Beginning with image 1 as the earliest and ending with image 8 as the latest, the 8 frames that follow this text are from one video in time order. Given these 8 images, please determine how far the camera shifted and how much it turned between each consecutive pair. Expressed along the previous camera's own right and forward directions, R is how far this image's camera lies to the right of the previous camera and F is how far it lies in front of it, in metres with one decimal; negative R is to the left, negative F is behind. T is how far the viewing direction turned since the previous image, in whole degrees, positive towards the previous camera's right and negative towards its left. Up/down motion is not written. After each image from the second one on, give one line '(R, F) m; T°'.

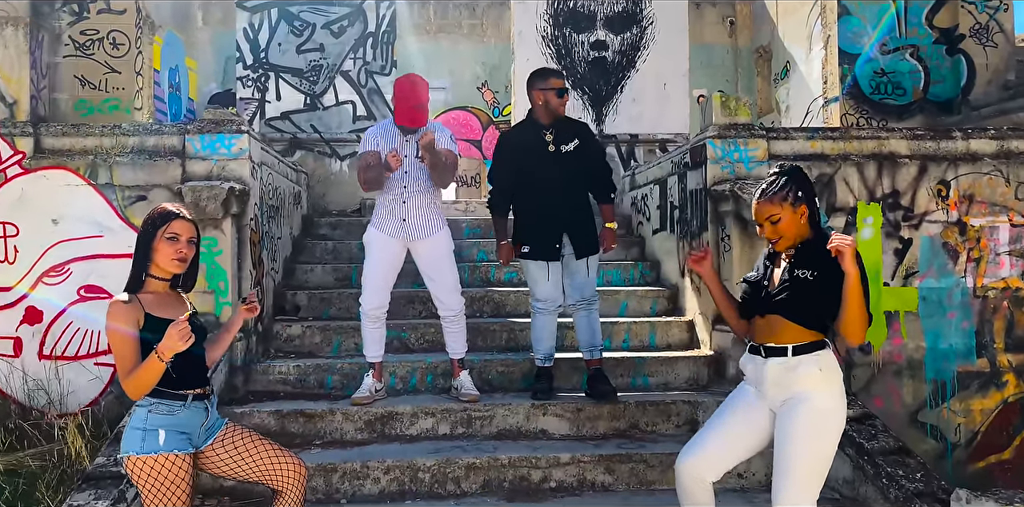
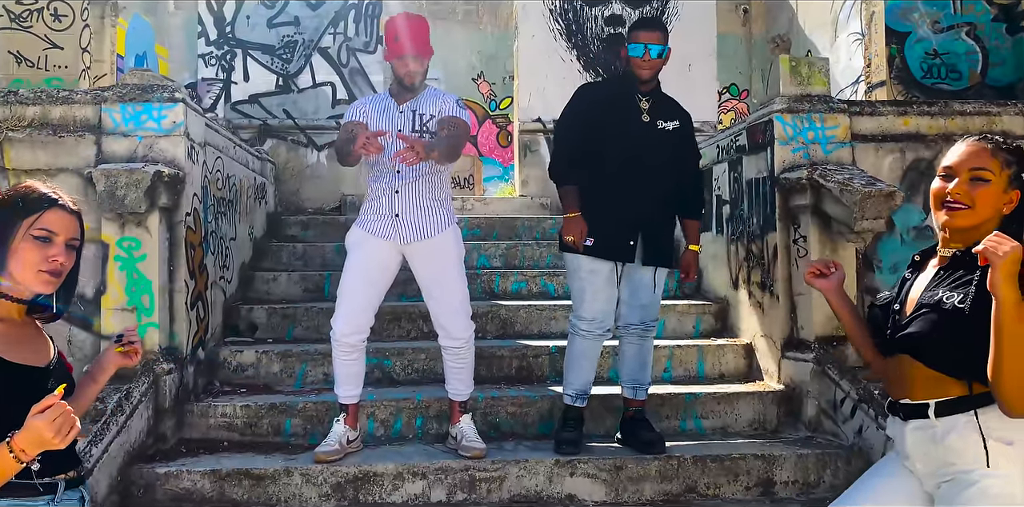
(-0.1, +1.1) m; +1°
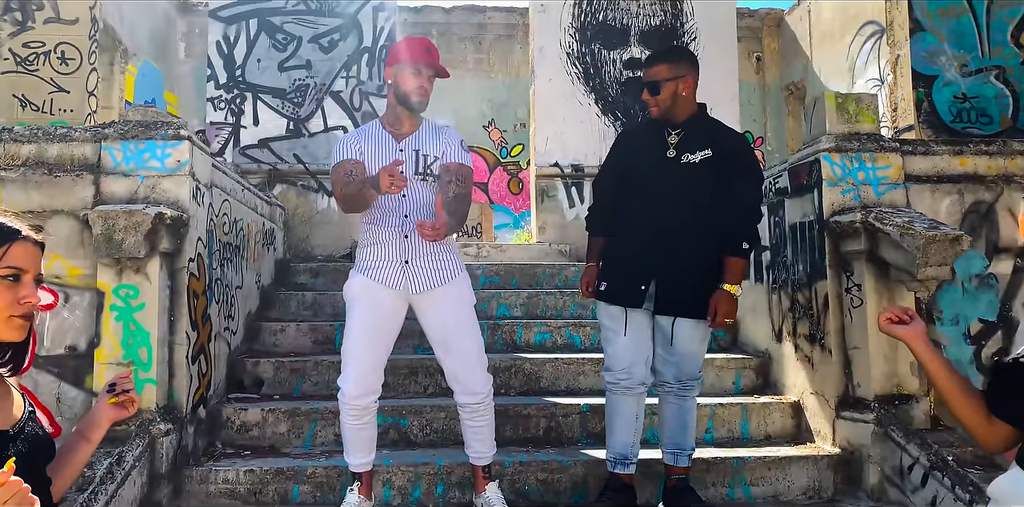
(-0.1, +0.3) m; 0°
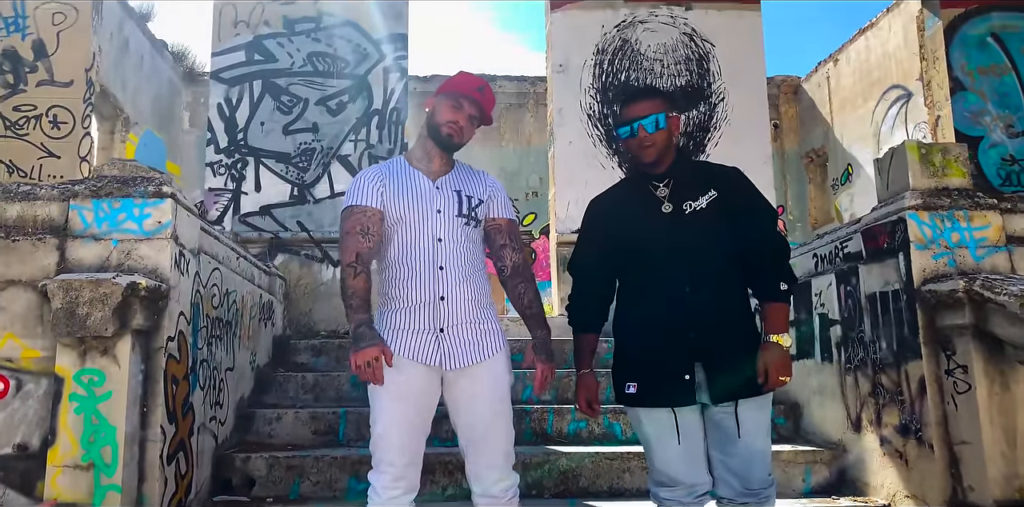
(-0.1, +0.5) m; 0°
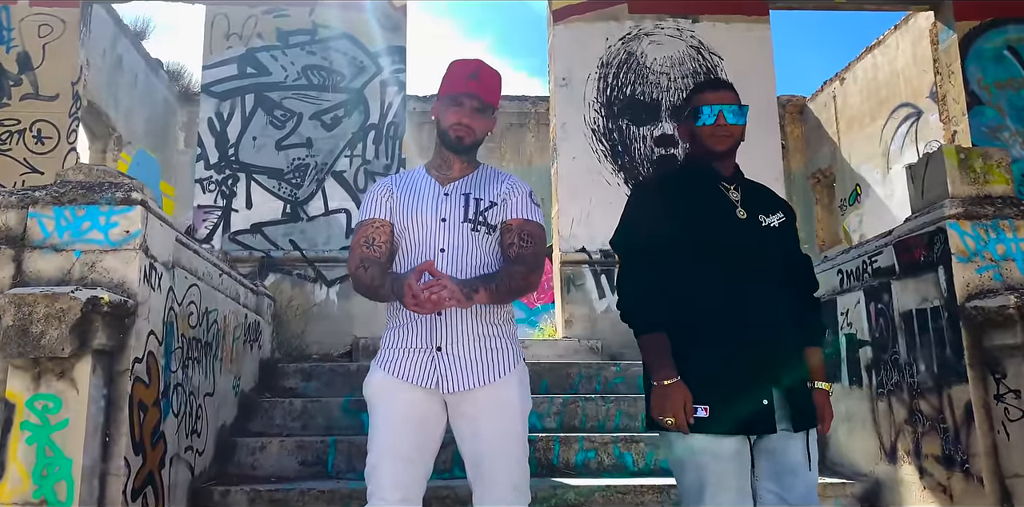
(0.0, +0.3) m; 0°
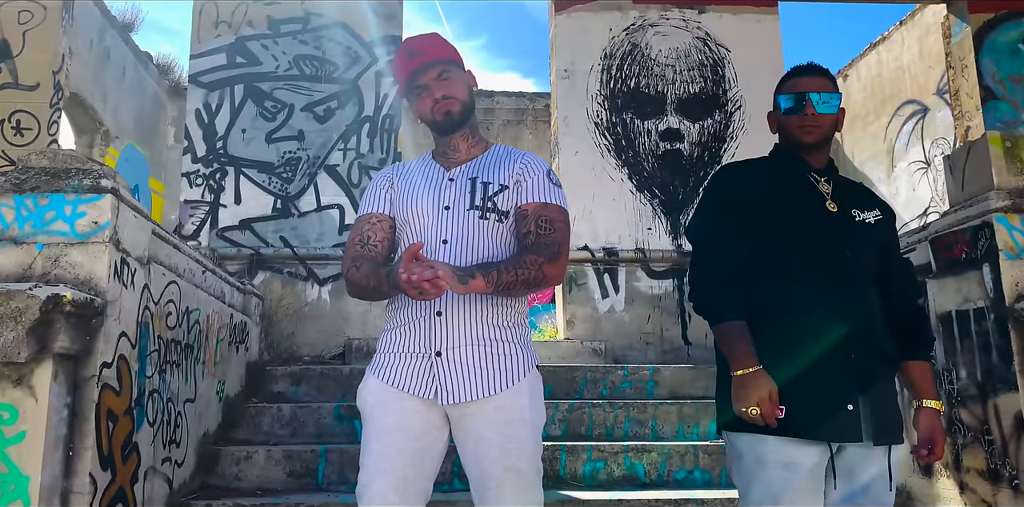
(0.0, +0.2) m; 0°
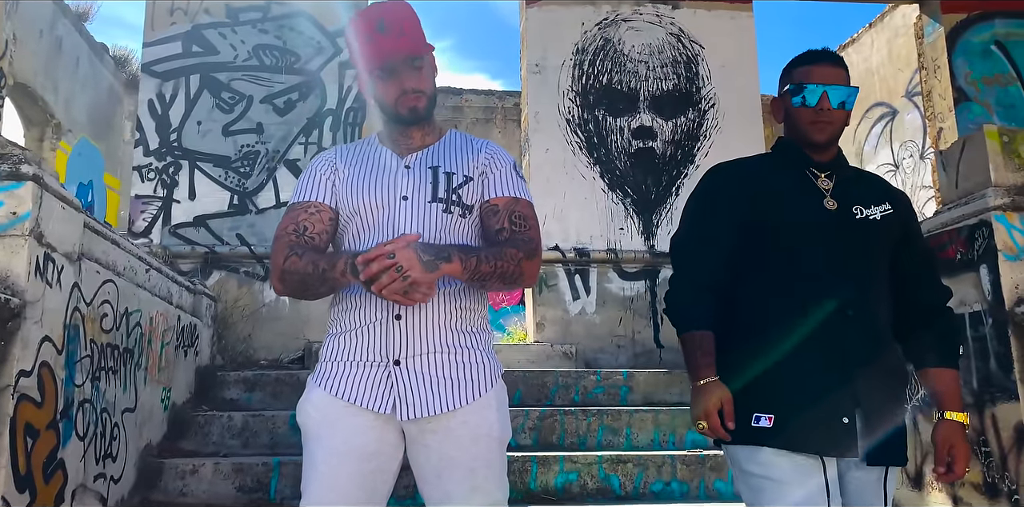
(0.0, +0.2) m; +2°
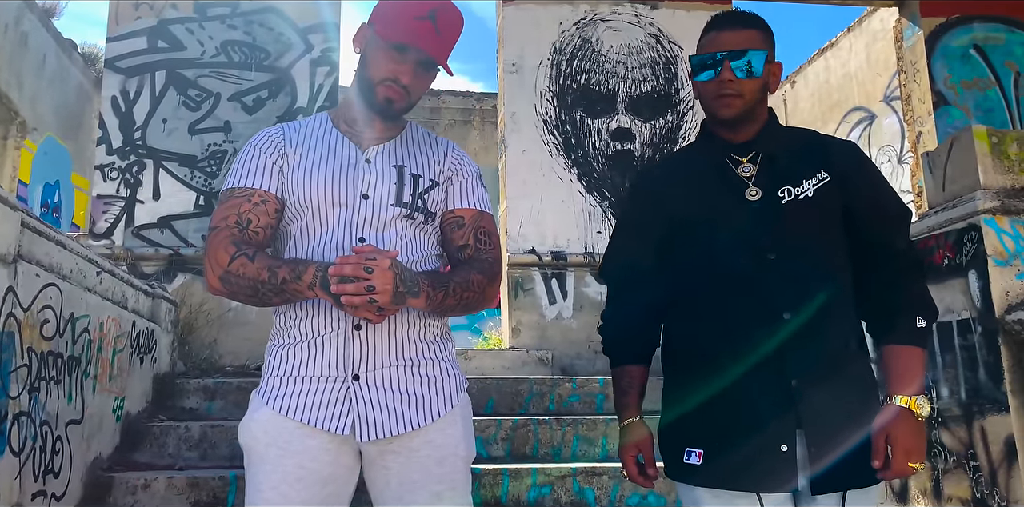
(0.0, +0.1) m; +1°
